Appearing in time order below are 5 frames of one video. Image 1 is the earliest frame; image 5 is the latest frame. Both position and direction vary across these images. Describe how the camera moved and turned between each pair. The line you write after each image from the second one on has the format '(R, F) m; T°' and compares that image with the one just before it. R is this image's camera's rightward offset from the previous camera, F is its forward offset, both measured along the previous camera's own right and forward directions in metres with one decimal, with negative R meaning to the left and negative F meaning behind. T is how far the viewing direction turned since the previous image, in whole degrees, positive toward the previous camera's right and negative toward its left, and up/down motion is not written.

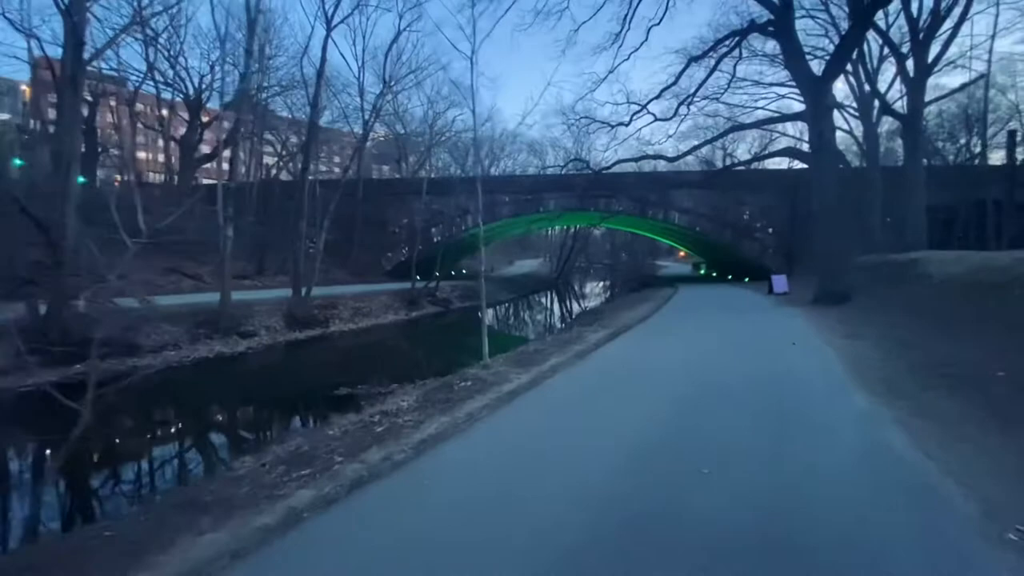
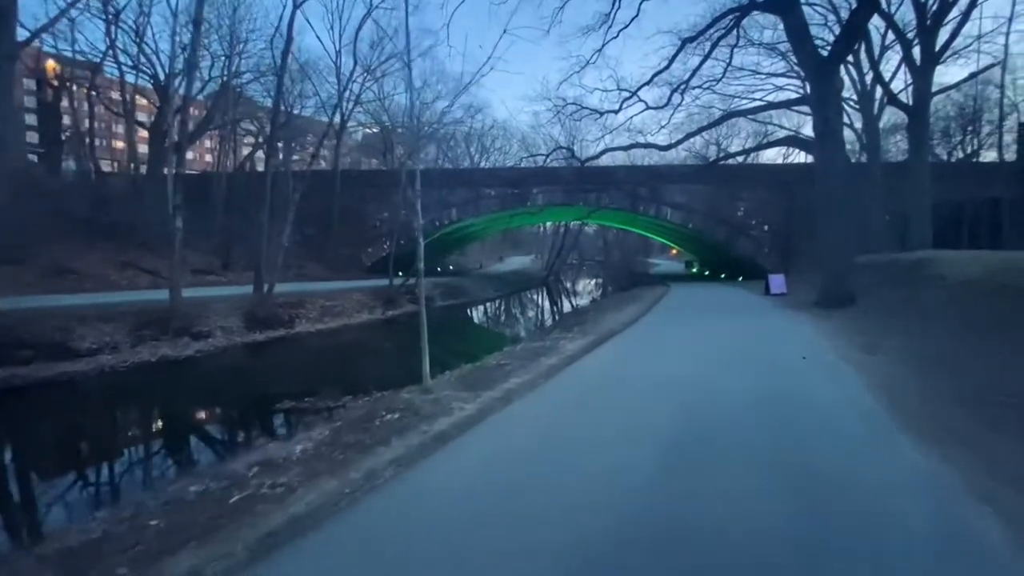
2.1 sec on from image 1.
(+0.6, +3.0) m; +1°
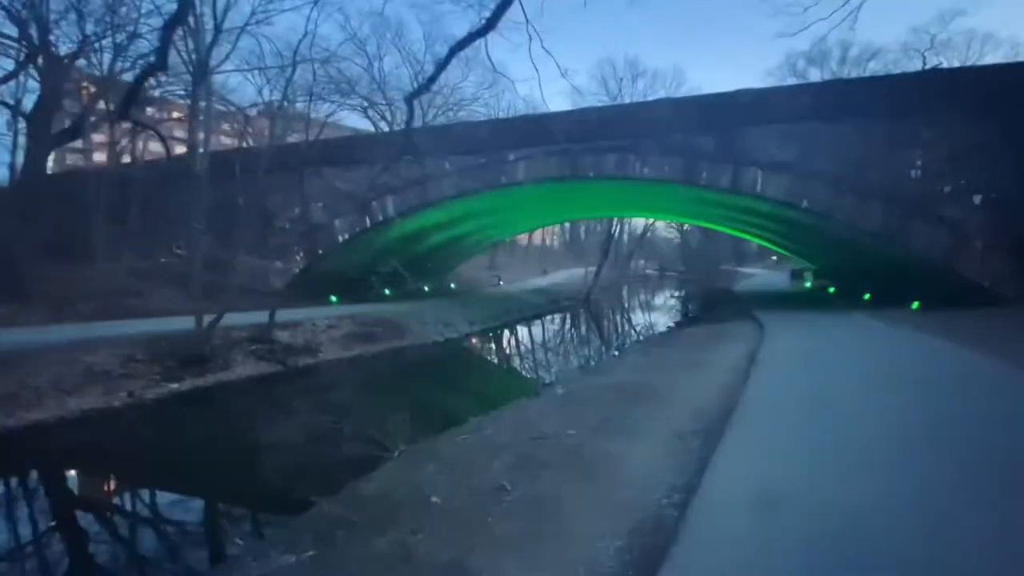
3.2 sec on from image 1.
(+0.2, +0.8) m; 0°
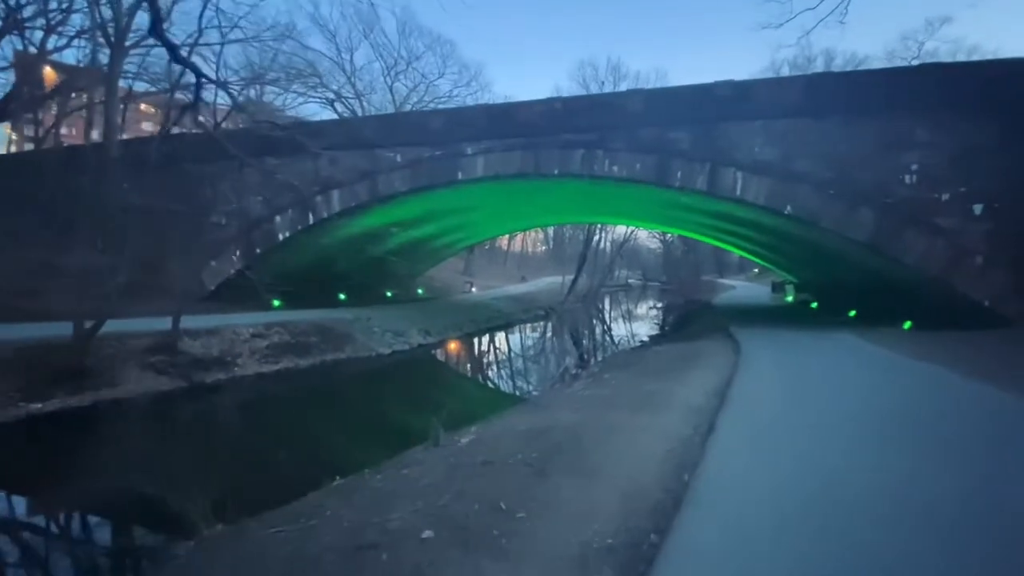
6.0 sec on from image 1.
(+0.5, +1.6) m; +1°
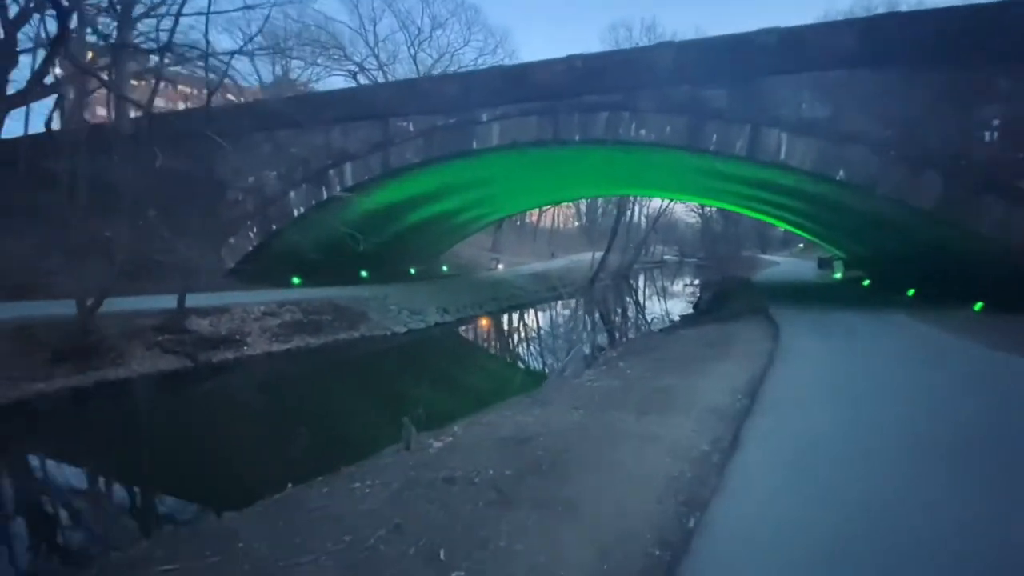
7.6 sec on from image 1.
(+0.2, +0.9) m; -2°
